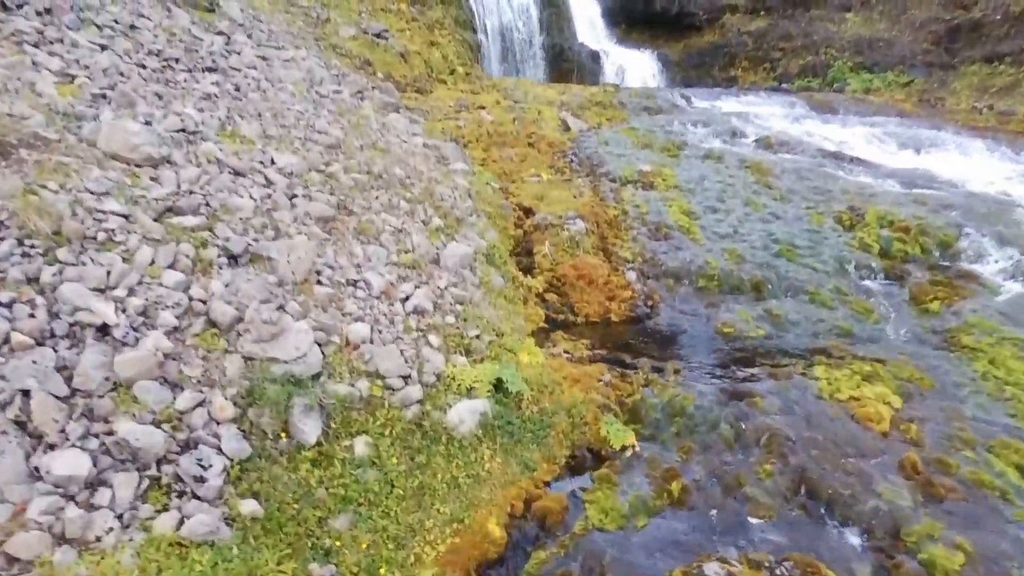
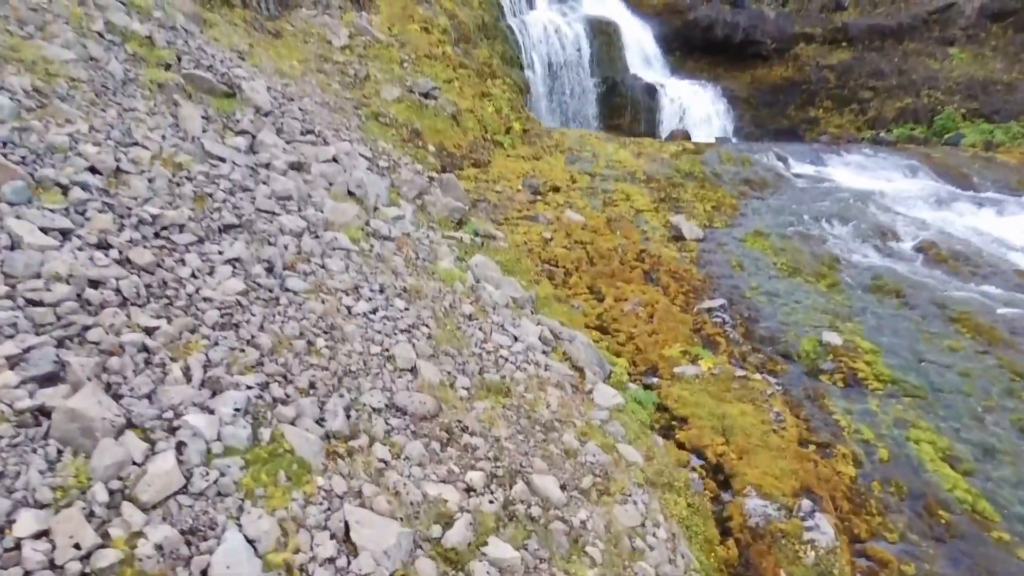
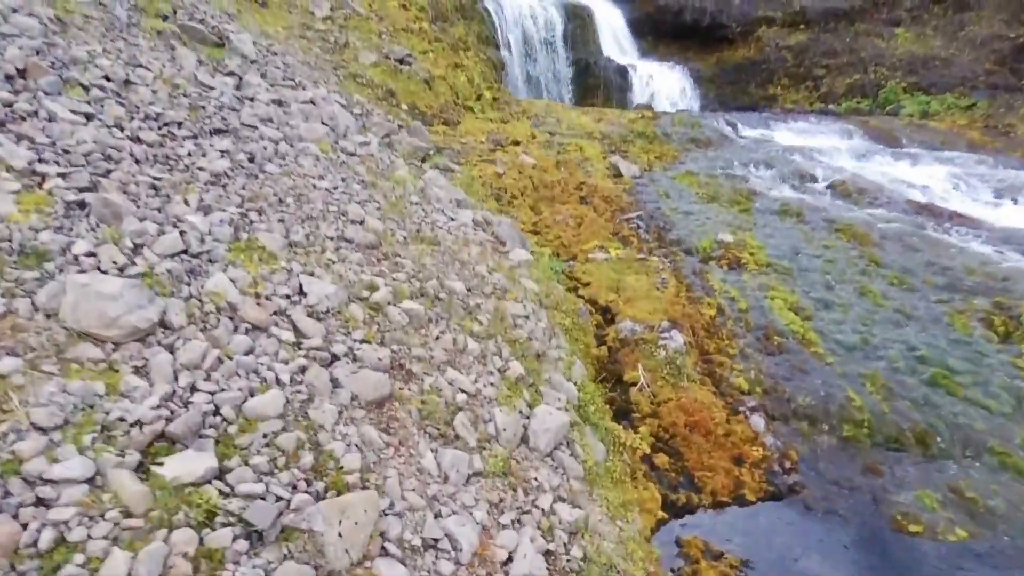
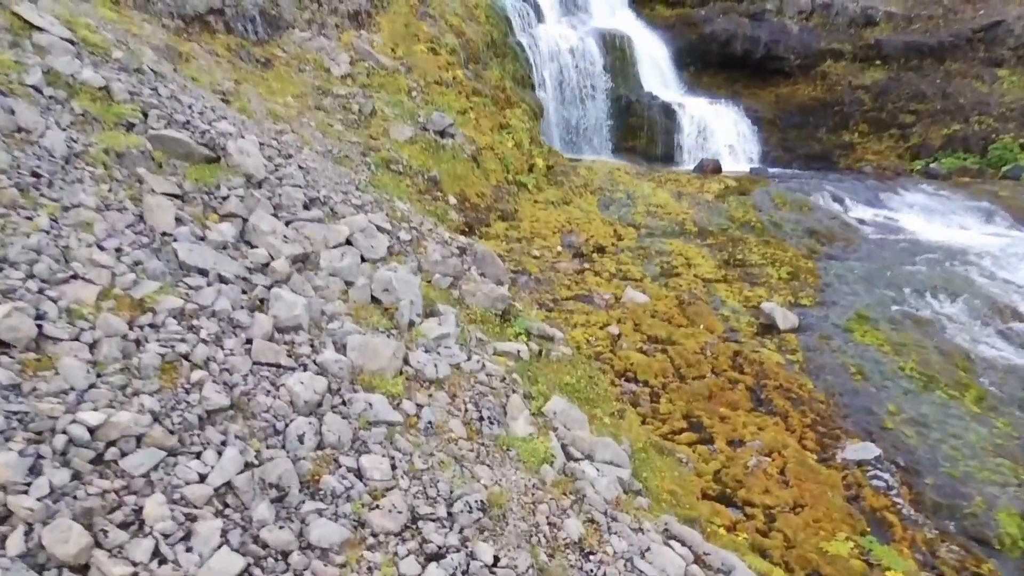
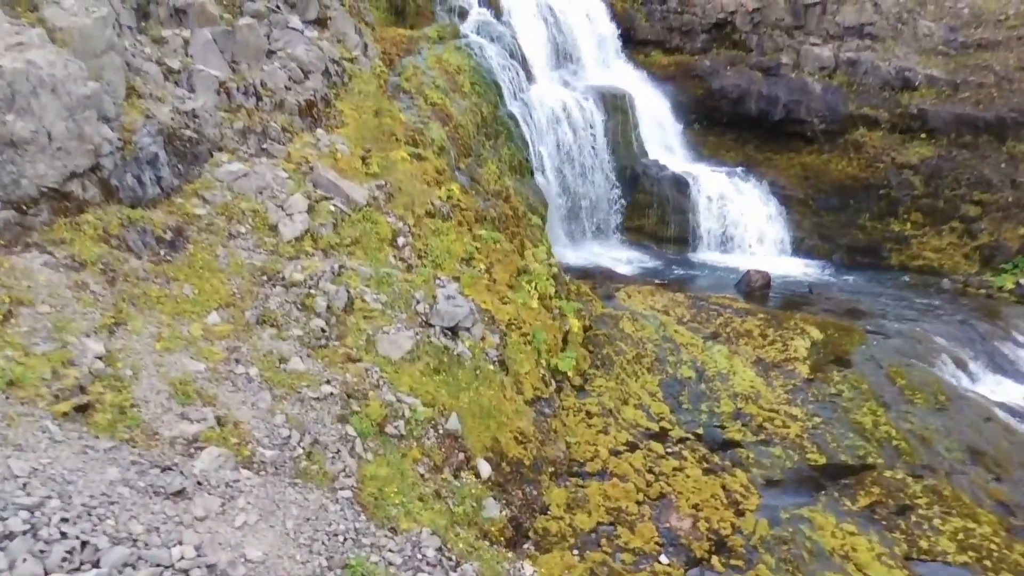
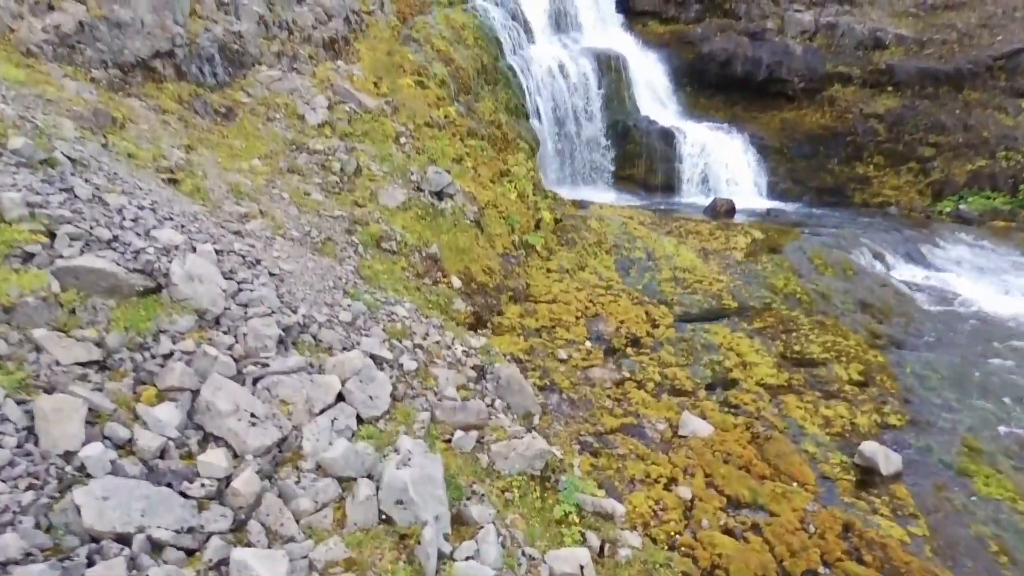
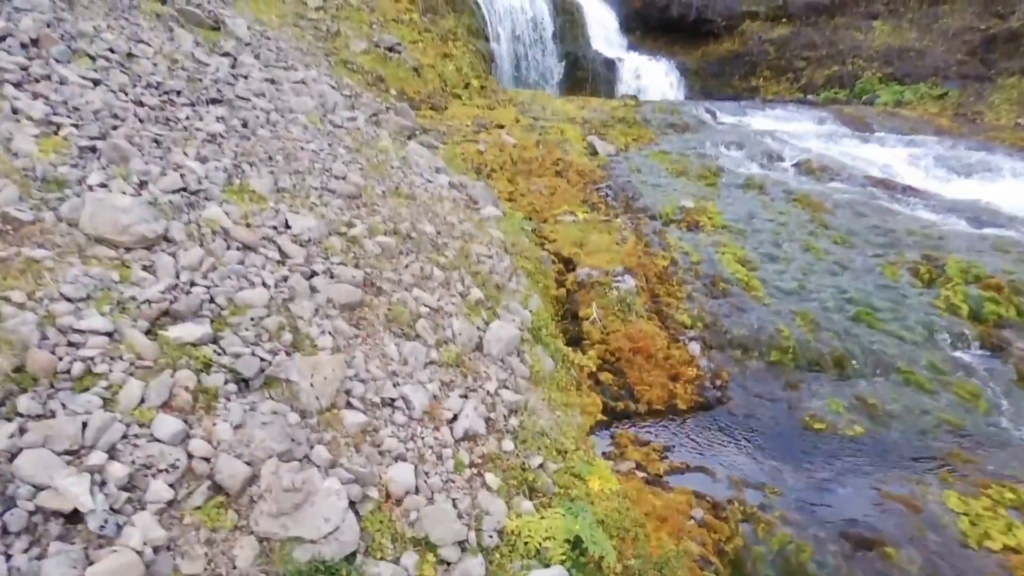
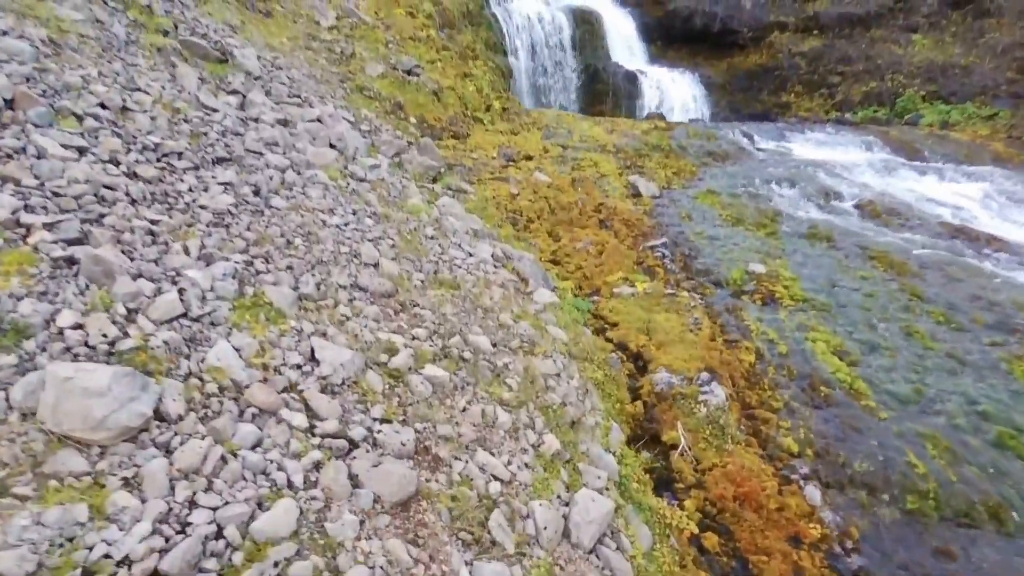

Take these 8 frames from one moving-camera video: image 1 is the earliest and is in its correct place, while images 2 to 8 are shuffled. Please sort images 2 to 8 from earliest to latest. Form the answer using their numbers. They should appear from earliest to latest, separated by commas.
7, 3, 8, 2, 4, 6, 5
